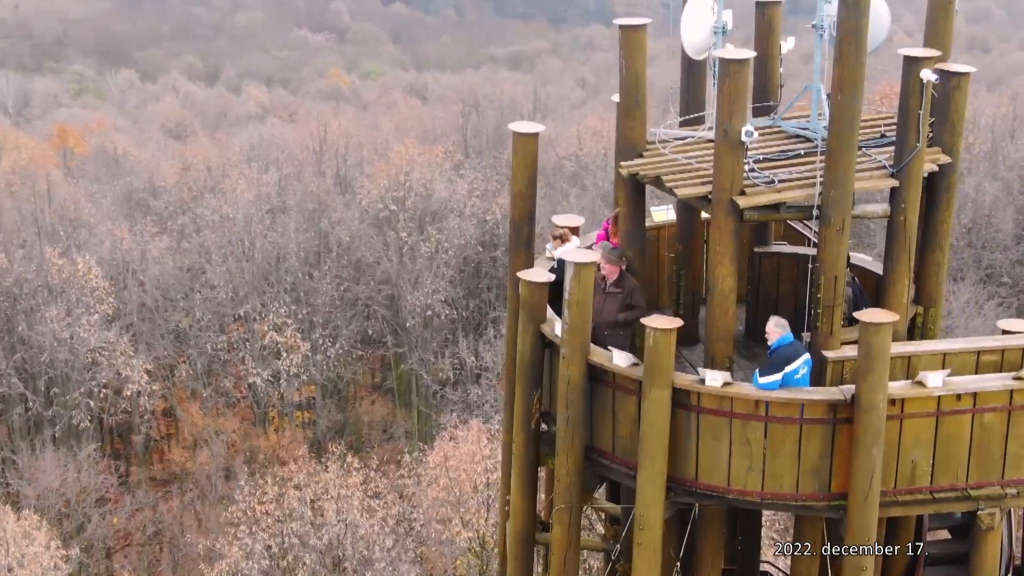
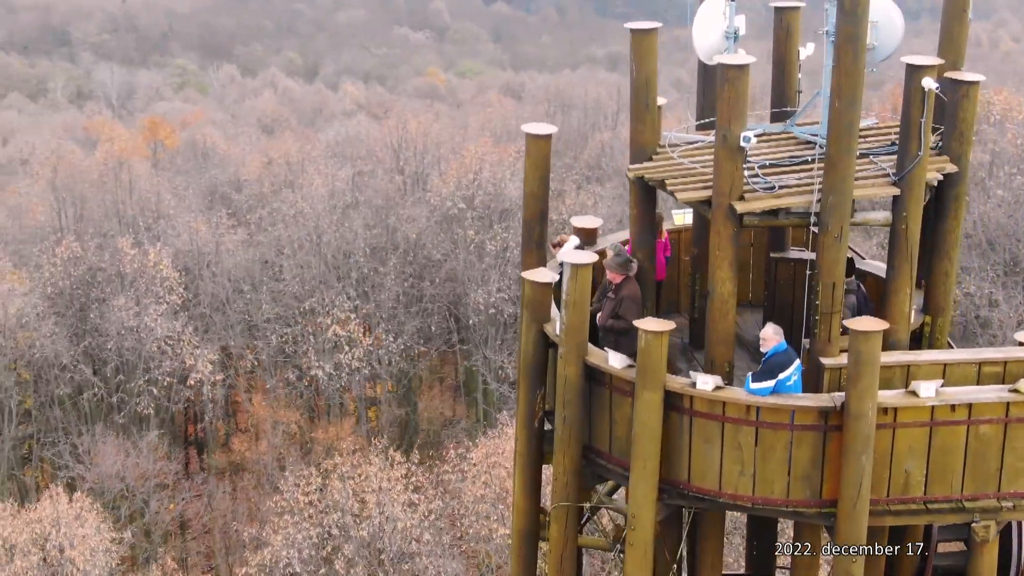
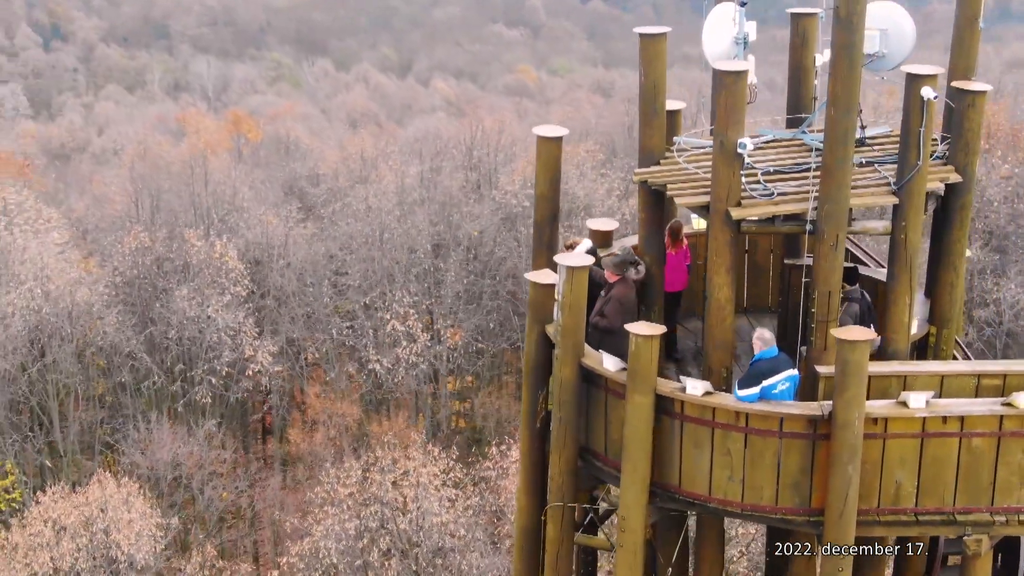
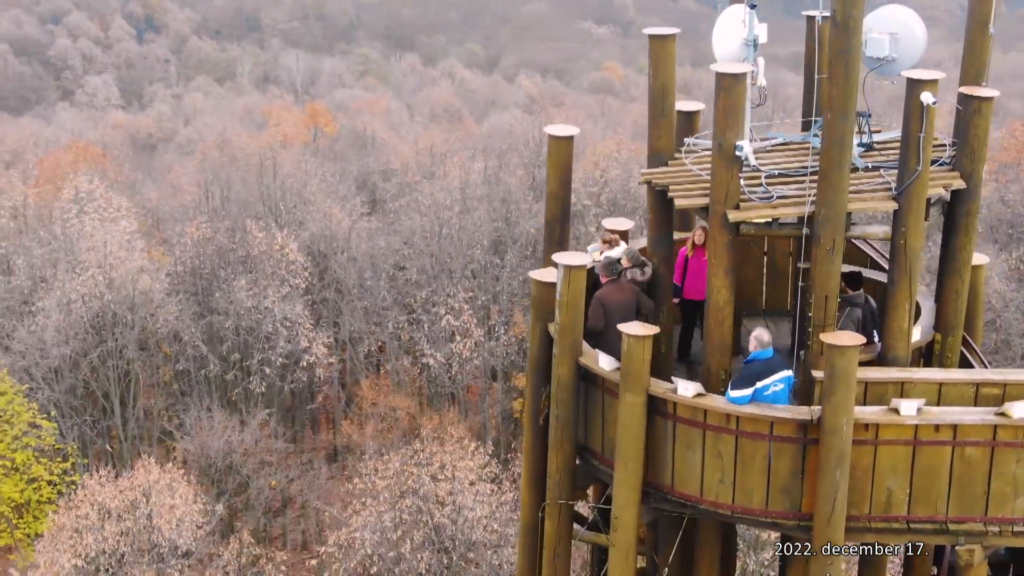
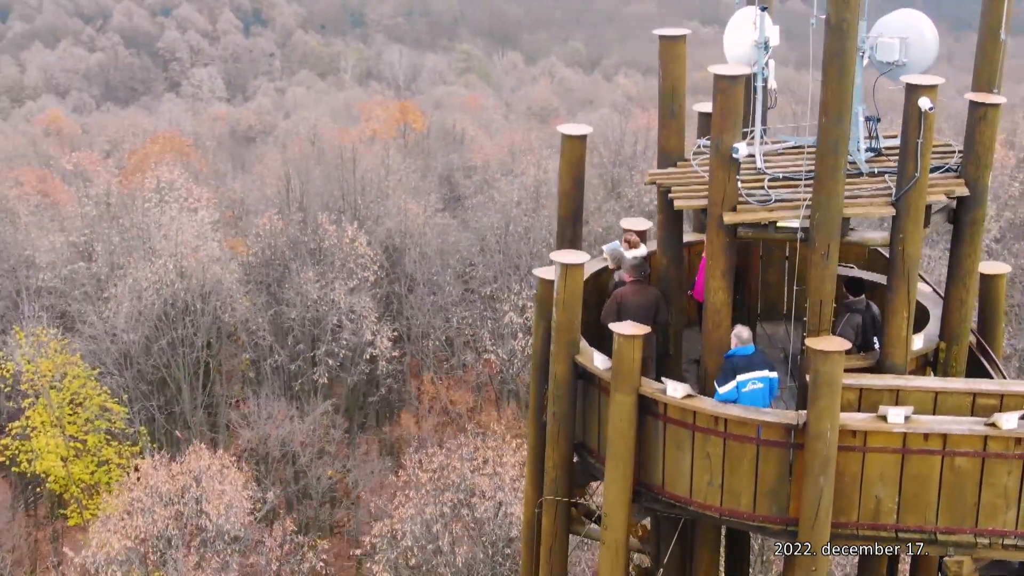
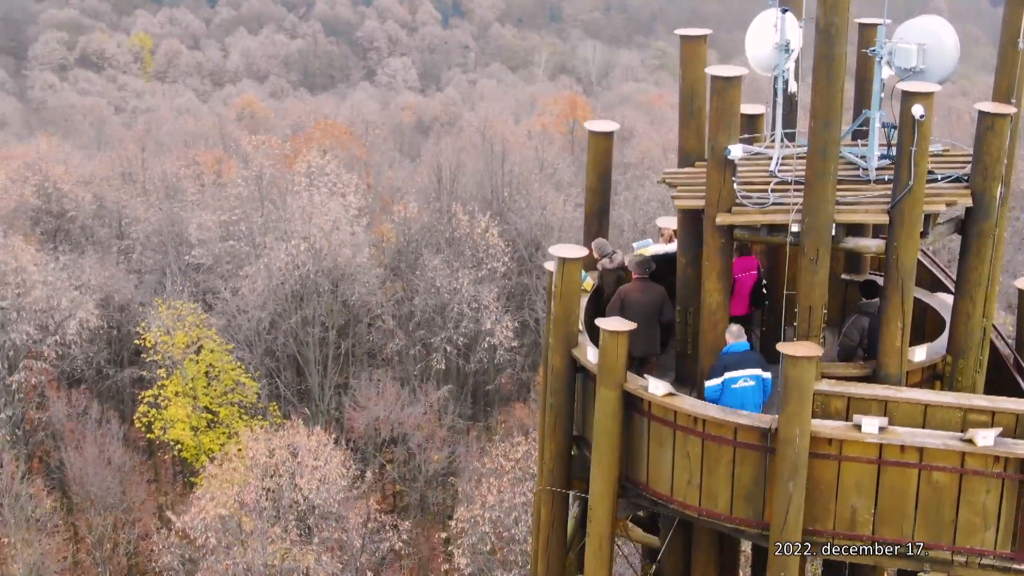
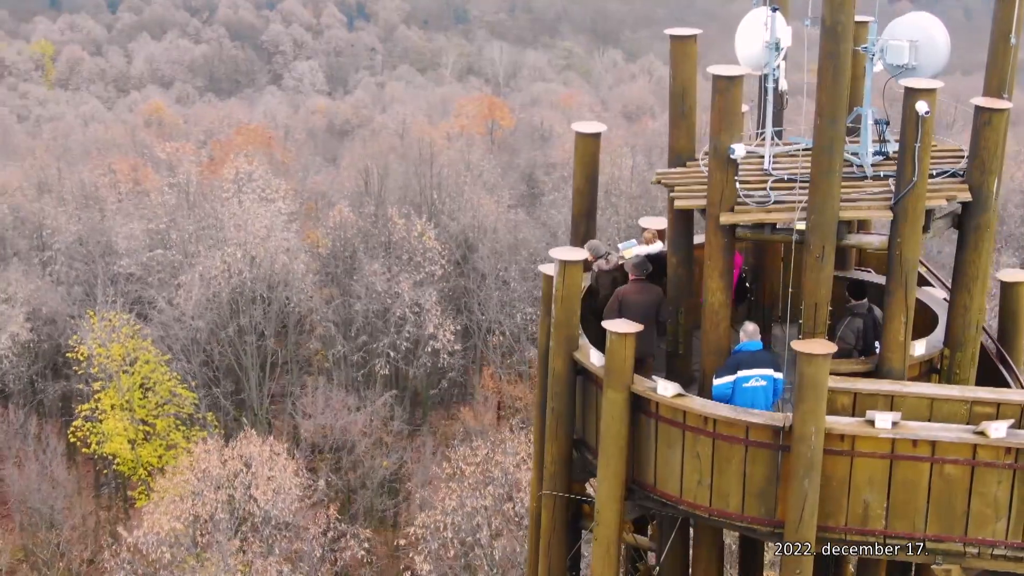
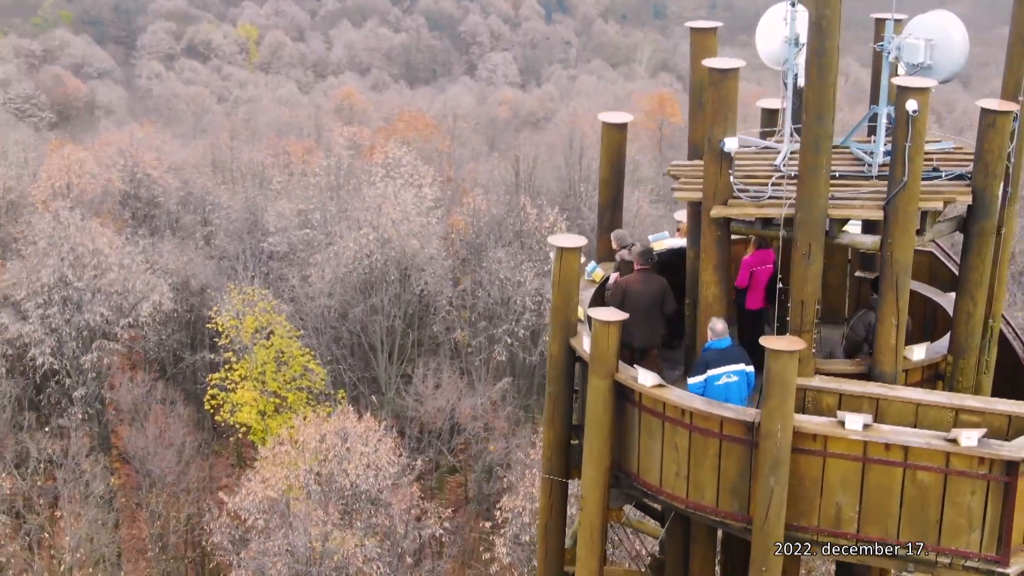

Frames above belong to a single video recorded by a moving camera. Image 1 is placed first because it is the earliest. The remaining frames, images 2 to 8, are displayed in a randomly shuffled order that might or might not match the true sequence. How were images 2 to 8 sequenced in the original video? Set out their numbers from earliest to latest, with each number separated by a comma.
2, 3, 4, 5, 7, 6, 8
